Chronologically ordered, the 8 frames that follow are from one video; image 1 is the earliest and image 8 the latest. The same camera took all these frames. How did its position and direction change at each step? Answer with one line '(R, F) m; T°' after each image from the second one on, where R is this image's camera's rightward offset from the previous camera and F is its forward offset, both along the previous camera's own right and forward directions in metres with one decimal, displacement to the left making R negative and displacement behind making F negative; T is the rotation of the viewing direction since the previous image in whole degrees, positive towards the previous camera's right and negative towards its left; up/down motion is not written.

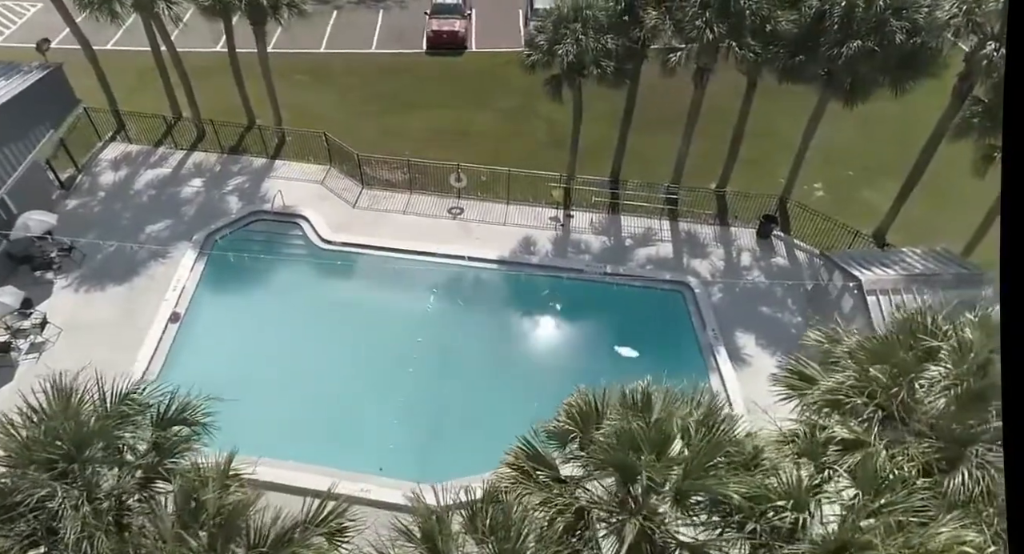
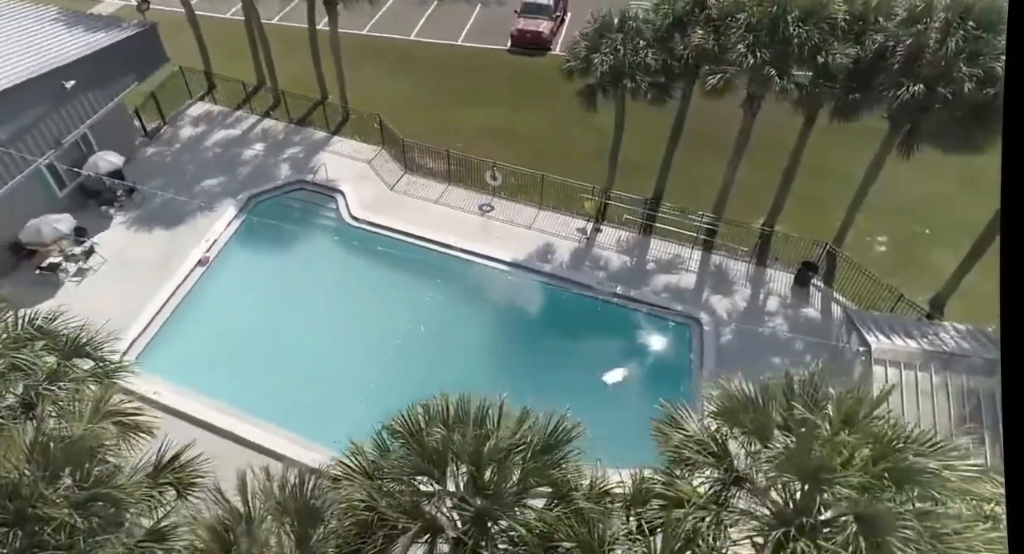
(+2.5, +0.4) m; -9°
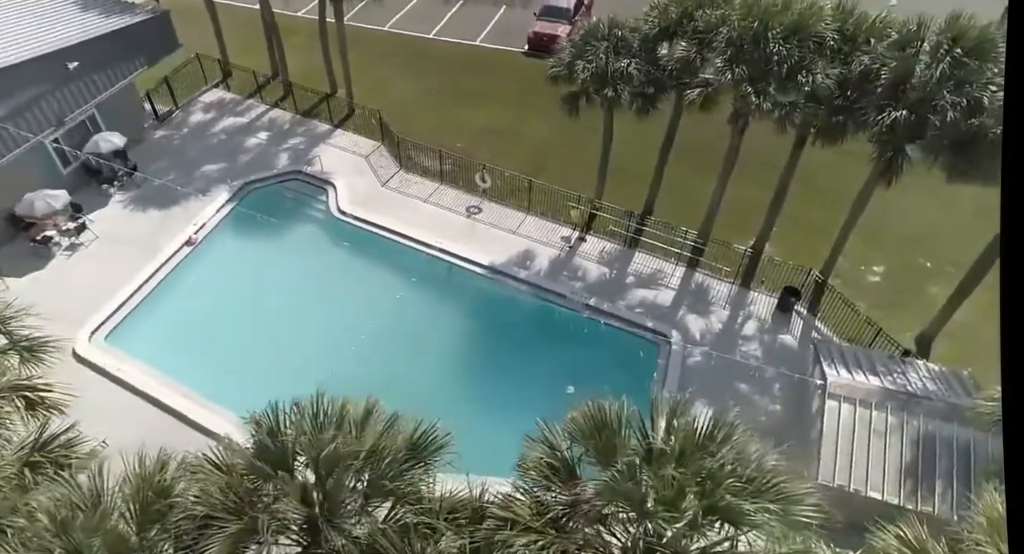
(+1.8, +0.2) m; -3°
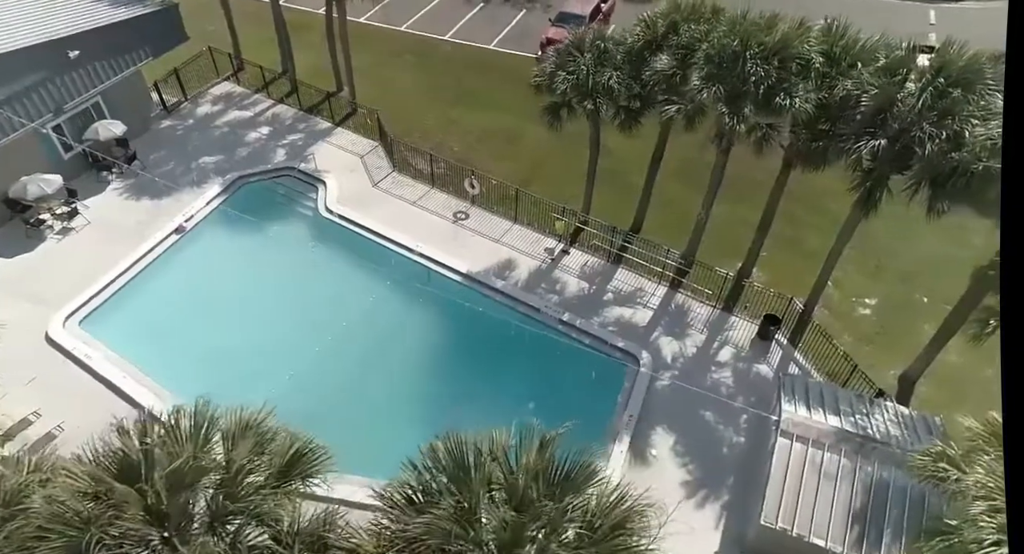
(+1.6, +0.3) m; -3°
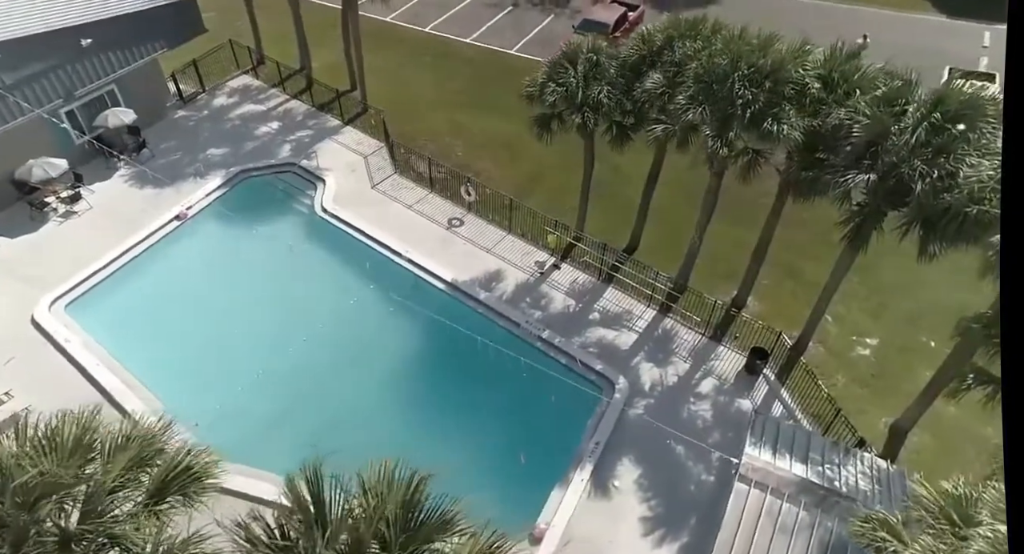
(+1.5, +0.4) m; -3°
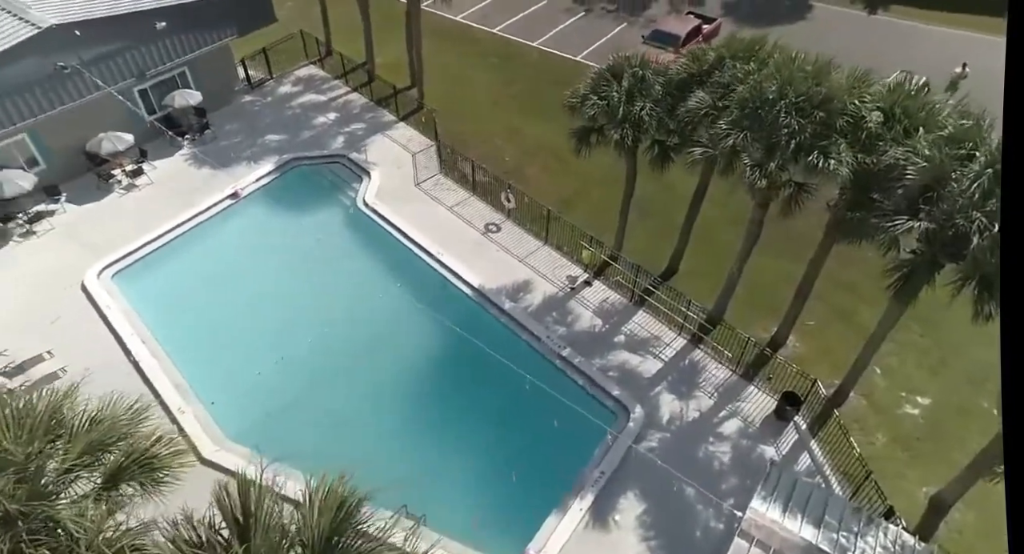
(+0.9, +0.4) m; -6°
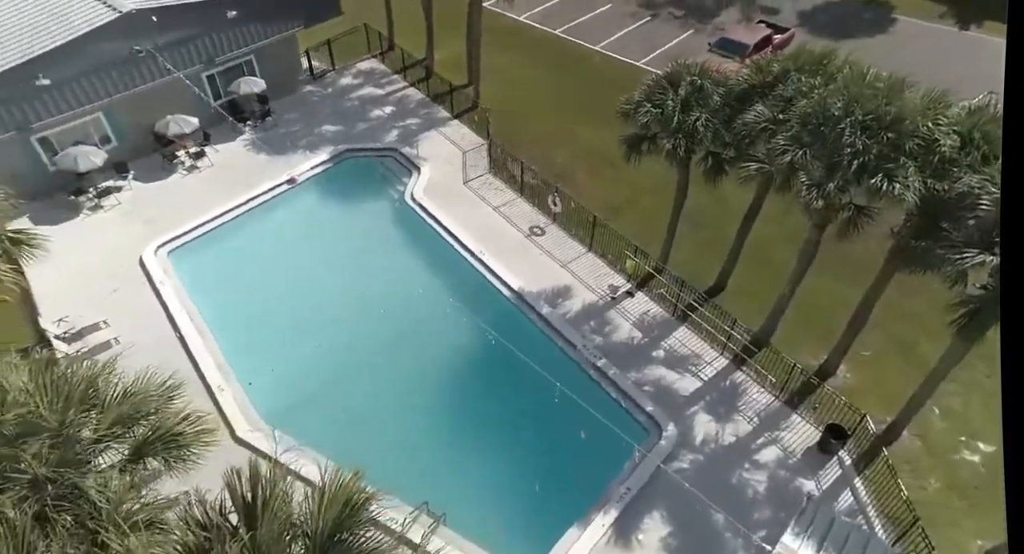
(+0.2, +0.2) m; -5°
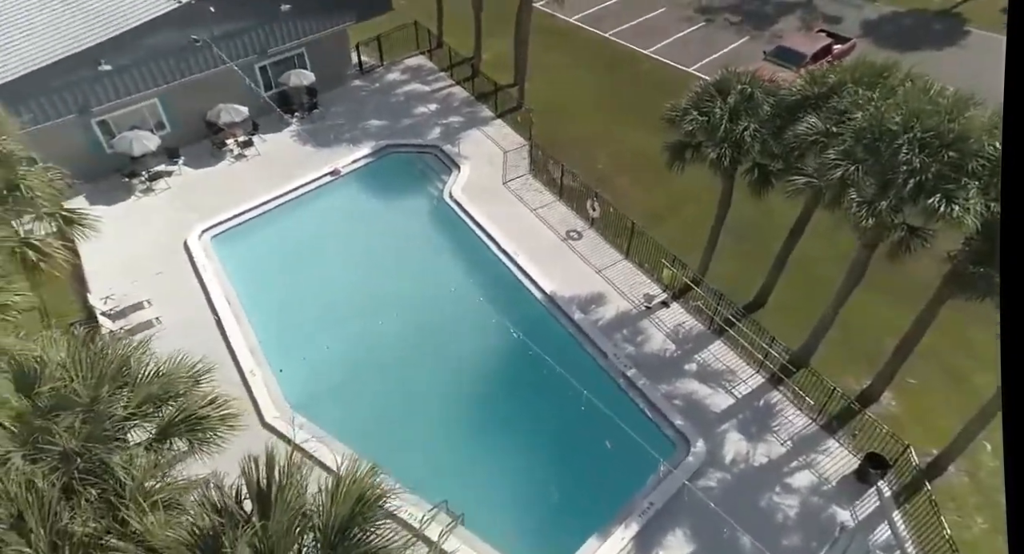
(+0.1, +0.1) m; -4°
